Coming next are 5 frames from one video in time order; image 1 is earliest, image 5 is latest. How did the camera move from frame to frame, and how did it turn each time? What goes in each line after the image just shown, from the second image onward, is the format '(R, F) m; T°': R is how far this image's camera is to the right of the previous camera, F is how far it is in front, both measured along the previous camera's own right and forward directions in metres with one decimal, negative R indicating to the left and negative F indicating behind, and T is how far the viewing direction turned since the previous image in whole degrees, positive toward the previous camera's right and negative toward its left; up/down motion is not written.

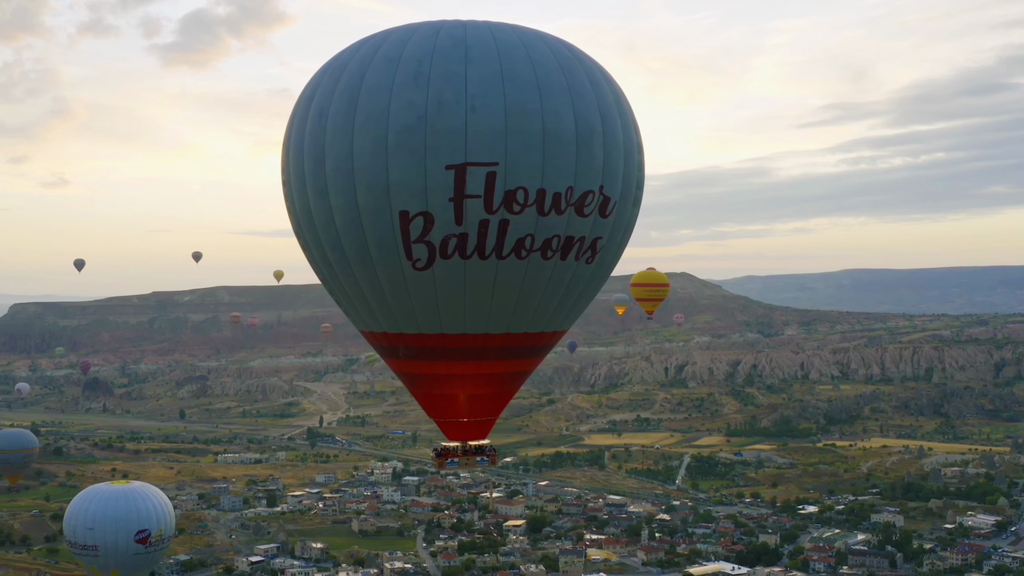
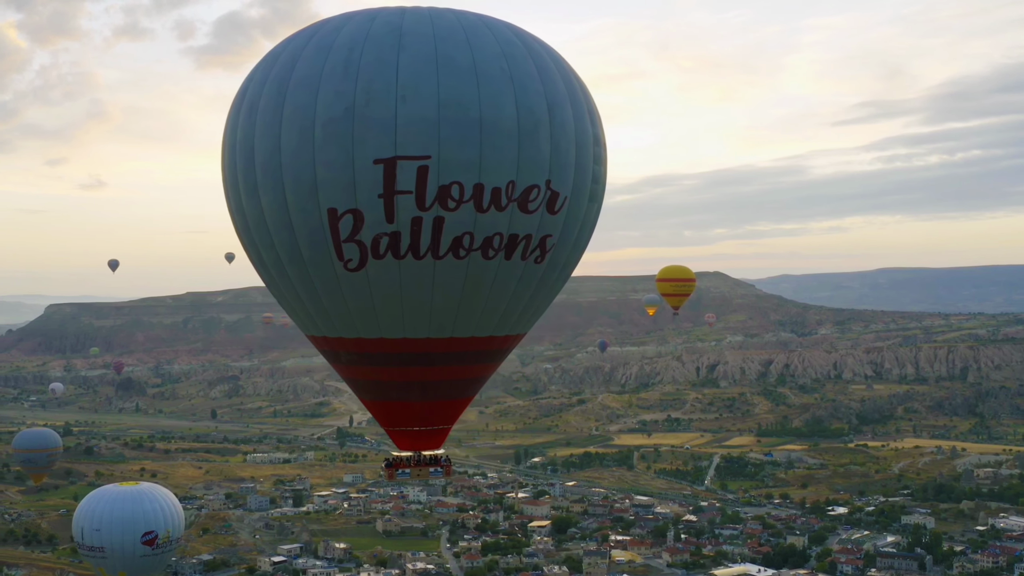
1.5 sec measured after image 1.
(+0.3, +0.2) m; -1°
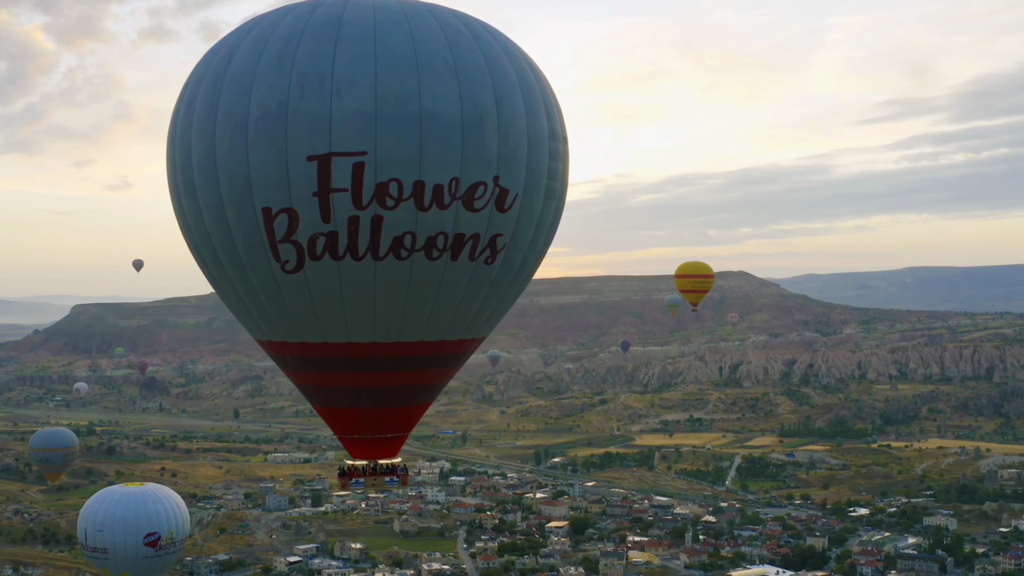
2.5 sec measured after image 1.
(+0.3, +0.2) m; -1°
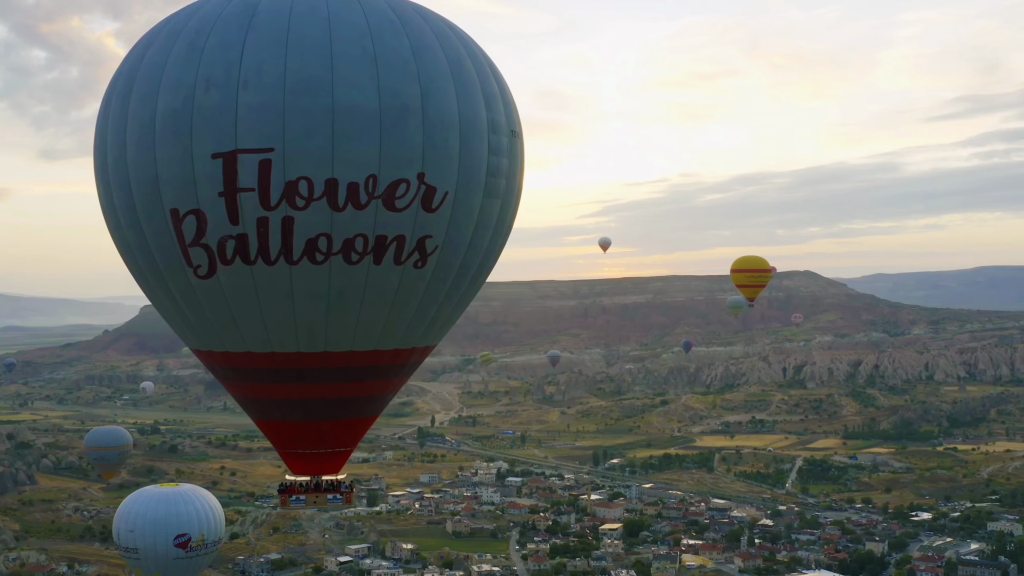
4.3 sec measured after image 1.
(+0.4, +0.2) m; -3°
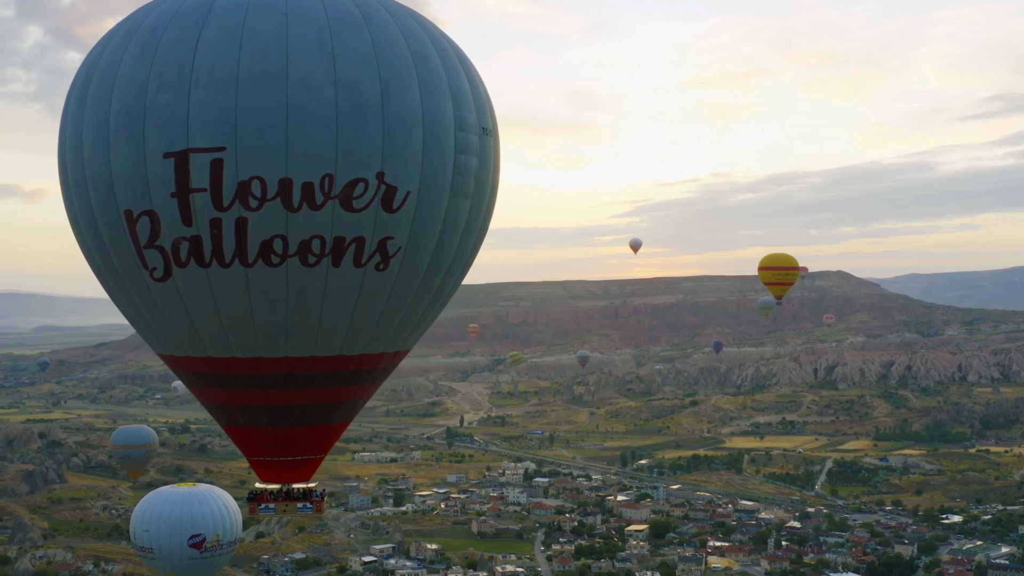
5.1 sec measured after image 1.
(+0.2, +0.1) m; -2°
